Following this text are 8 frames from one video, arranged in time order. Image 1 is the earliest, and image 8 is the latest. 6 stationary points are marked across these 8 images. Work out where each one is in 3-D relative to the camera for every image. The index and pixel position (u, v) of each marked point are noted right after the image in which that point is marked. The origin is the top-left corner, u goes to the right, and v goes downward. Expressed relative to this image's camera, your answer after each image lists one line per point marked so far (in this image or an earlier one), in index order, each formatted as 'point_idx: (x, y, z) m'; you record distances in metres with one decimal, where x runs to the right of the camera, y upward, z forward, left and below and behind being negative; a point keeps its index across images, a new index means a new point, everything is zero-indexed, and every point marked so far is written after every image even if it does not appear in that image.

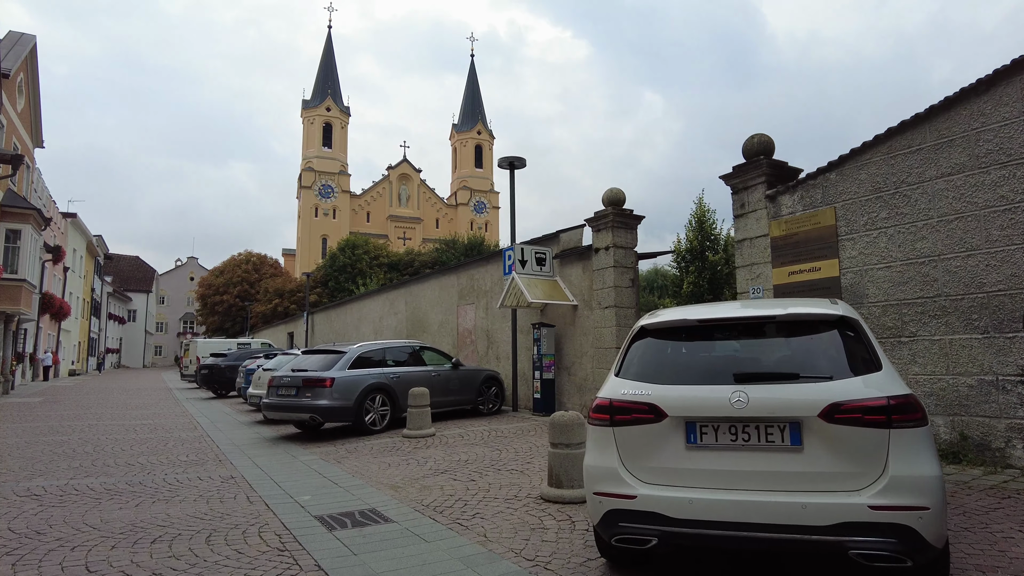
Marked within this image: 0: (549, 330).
0: (+0.7, -0.8, +12.2) m
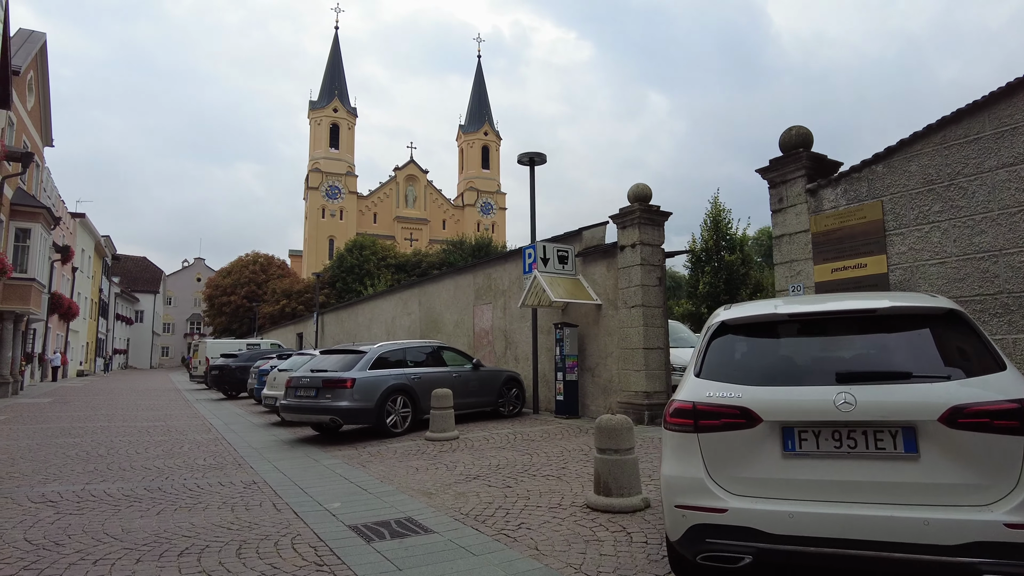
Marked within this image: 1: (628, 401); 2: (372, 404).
0: (+1.1, -0.8, +11.8) m
1: (+2.0, -1.9, +10.8) m
2: (-2.0, -1.7, +9.4) m
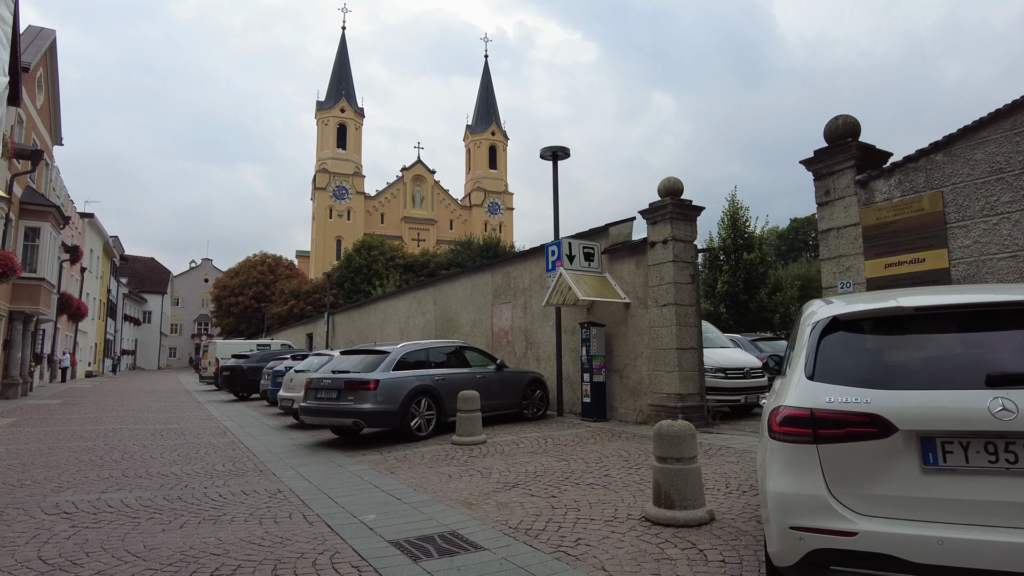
0: (+1.5, -0.7, +11.4) m
1: (+2.4, -1.9, +10.4) m
2: (-1.6, -1.7, +9.0) m
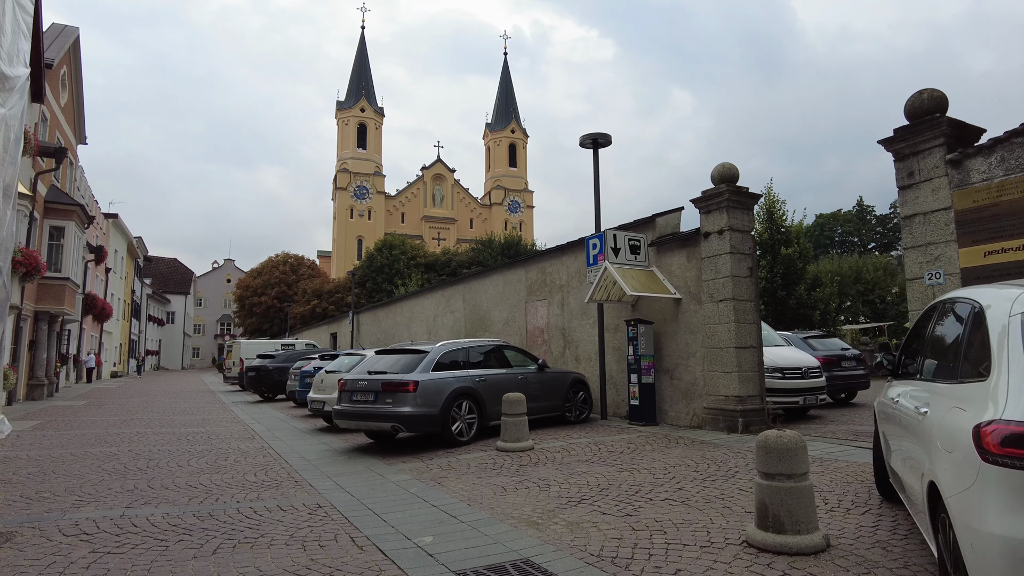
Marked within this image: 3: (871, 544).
0: (+2.2, -0.7, +10.7) m
1: (+3.1, -1.8, +9.7) m
2: (-1.0, -1.6, +8.4) m
3: (+2.3, -1.6, +4.1) m
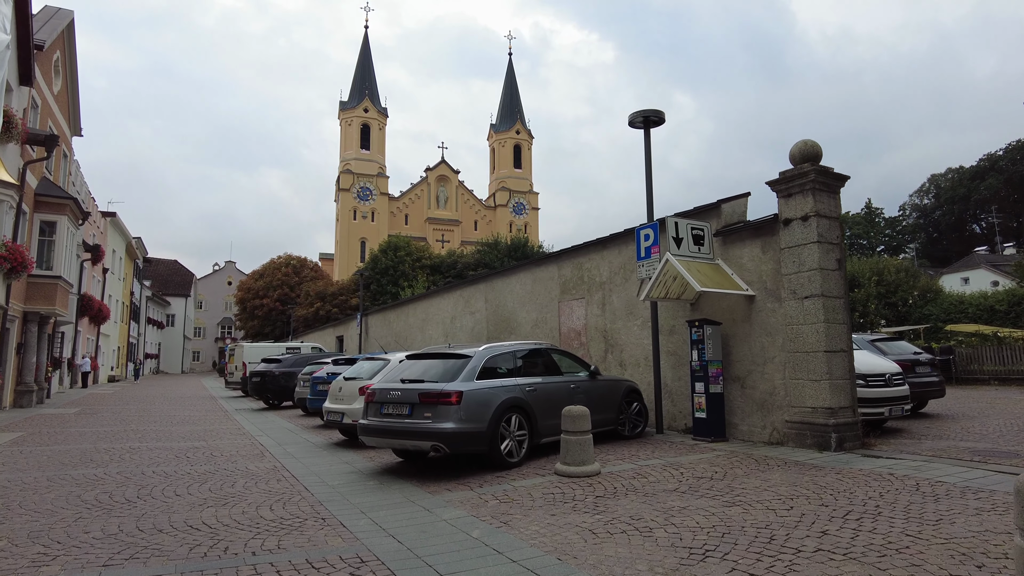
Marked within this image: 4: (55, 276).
0: (+2.9, -0.6, +9.4) m
1: (+3.7, -1.7, +8.3) m
2: (-0.3, -1.5, +7.1) m
3: (+2.9, -1.5, +2.7) m
4: (-12.8, +0.3, +18.2) m
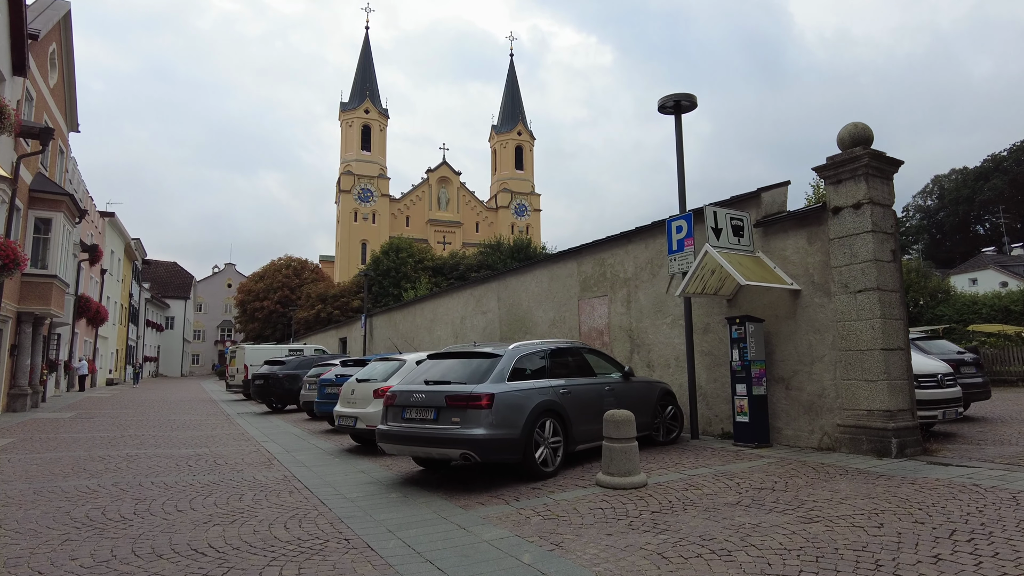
0: (+3.3, -0.5, +8.7) m
1: (+4.1, -1.6, +7.7) m
2: (0.0, -1.4, +6.4) m
3: (+3.3, -1.4, +2.1) m
4: (-12.5, +0.3, +17.6) m
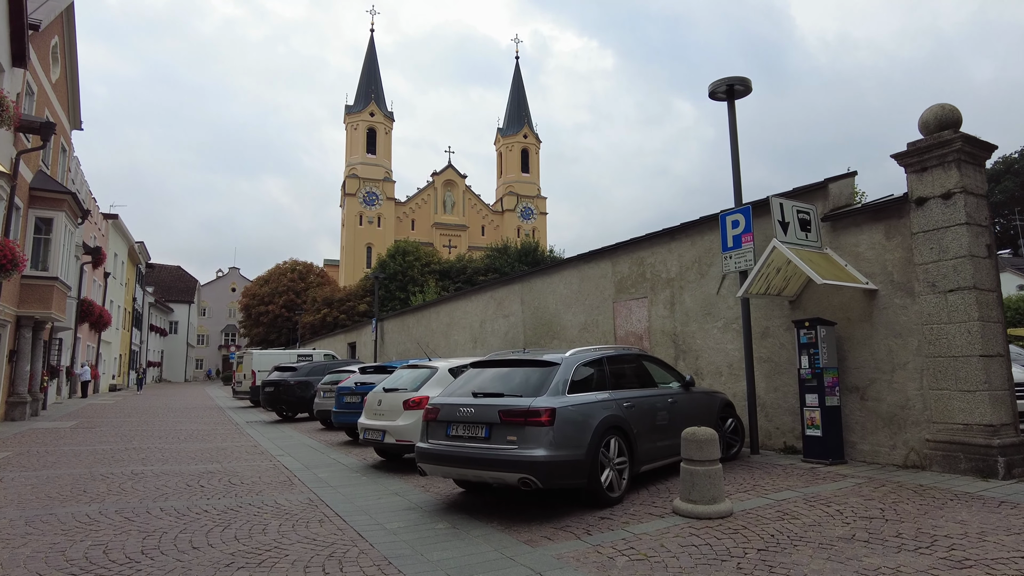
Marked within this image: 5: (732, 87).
0: (+3.8, -0.5, +7.8) m
1: (+4.6, -1.6, +6.8) m
2: (+0.6, -1.4, +5.6) m
3: (+3.8, -1.4, +1.2) m
4: (-11.9, +0.3, +16.8) m
5: (+3.2, +2.9, +9.4) m
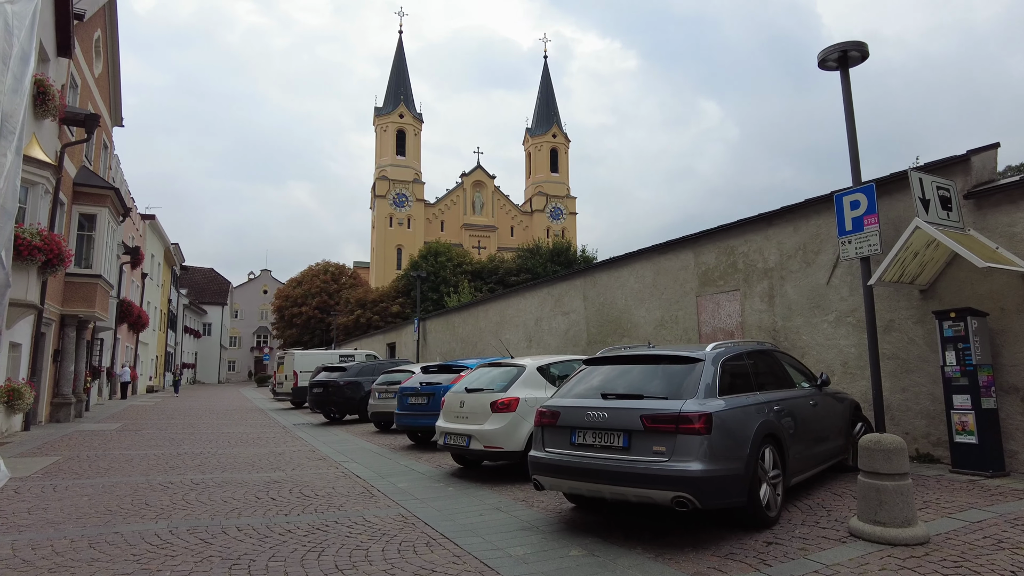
0: (+4.9, -0.4, +6.8) m
1: (+5.7, -1.4, +5.7) m
2: (+1.6, -1.3, +4.6) m
3: (+4.7, -1.2, +0.2) m
4: (-10.5, +0.3, +16.3) m
5: (+4.3, +3.0, +8.4) m
